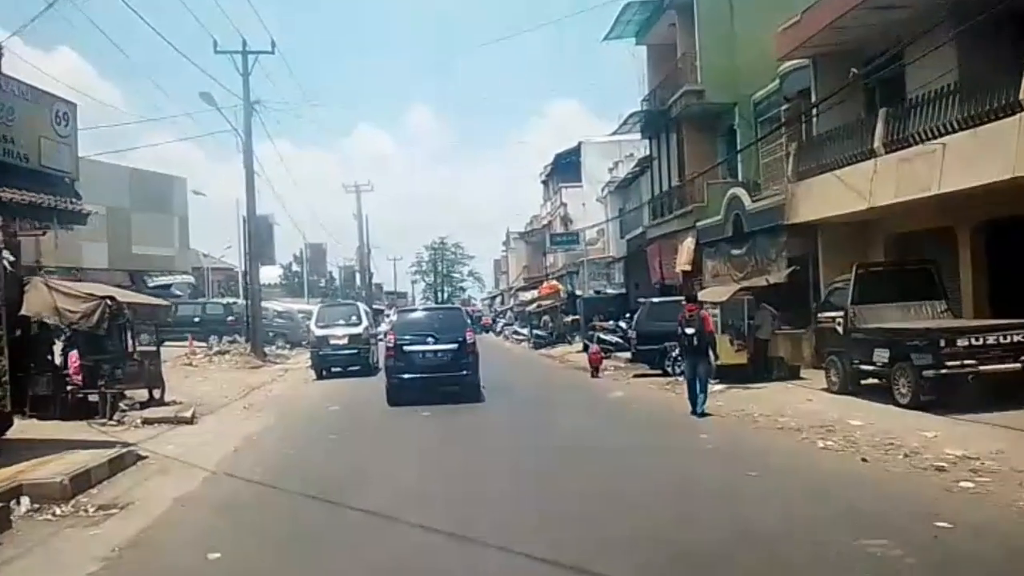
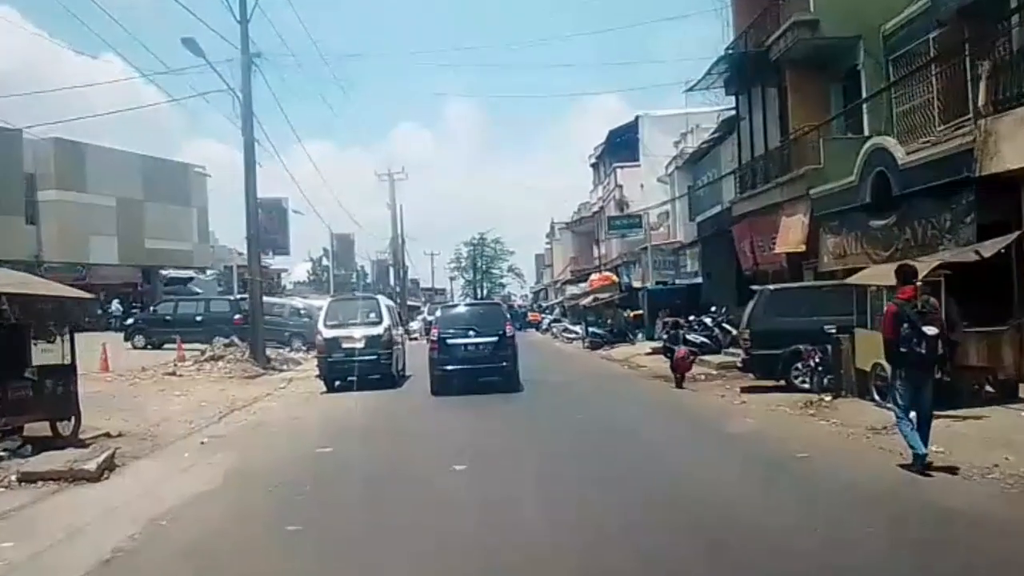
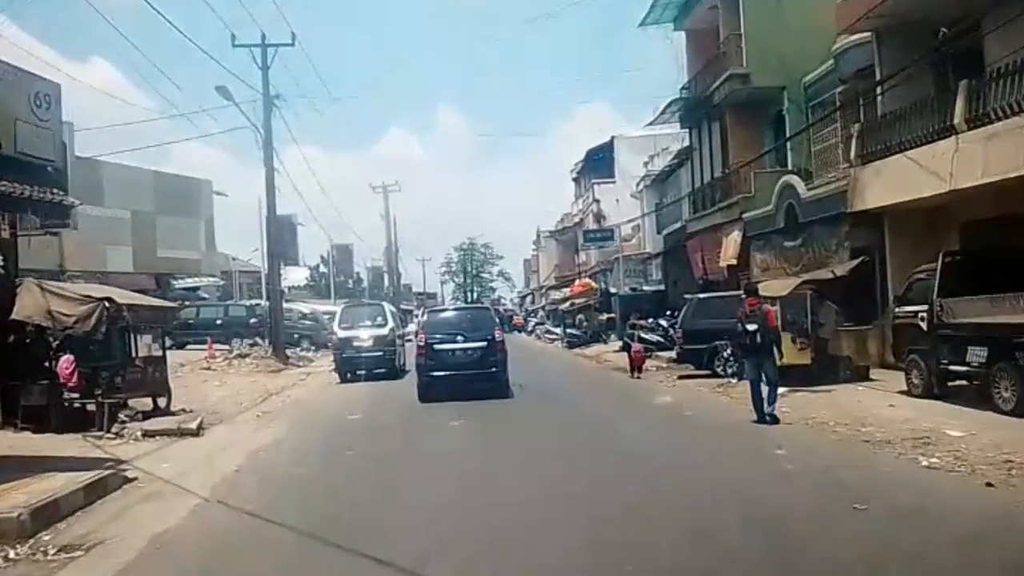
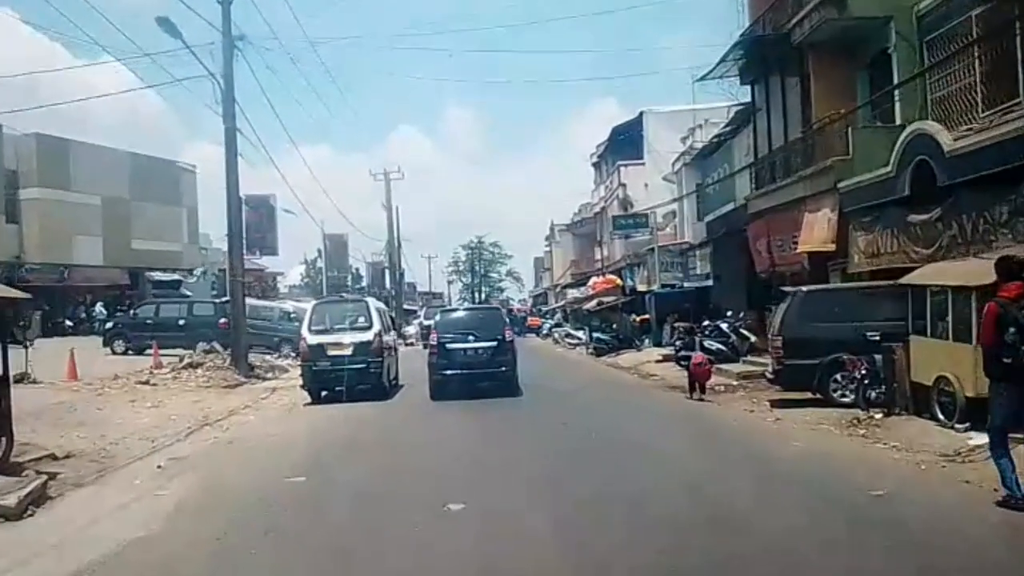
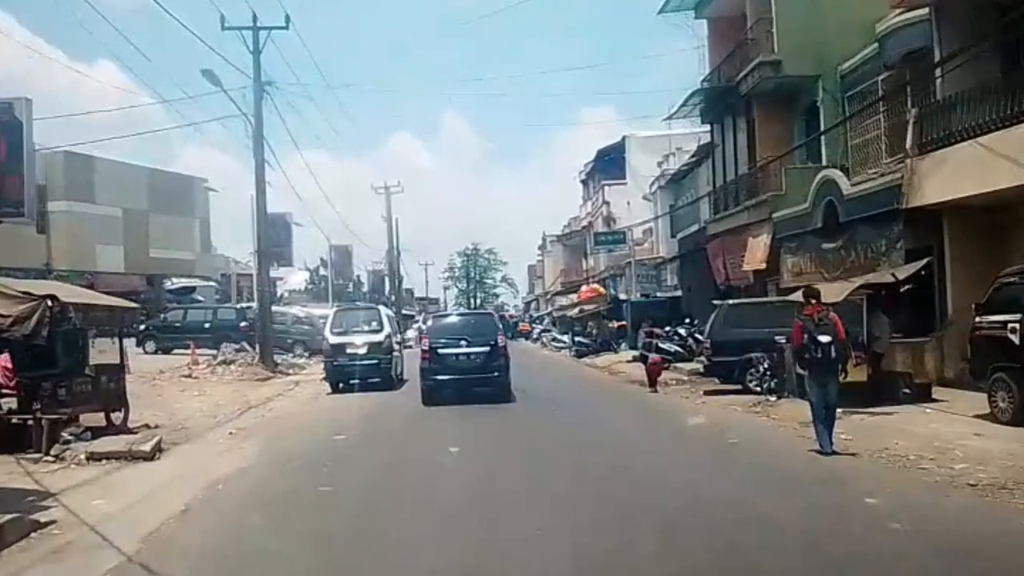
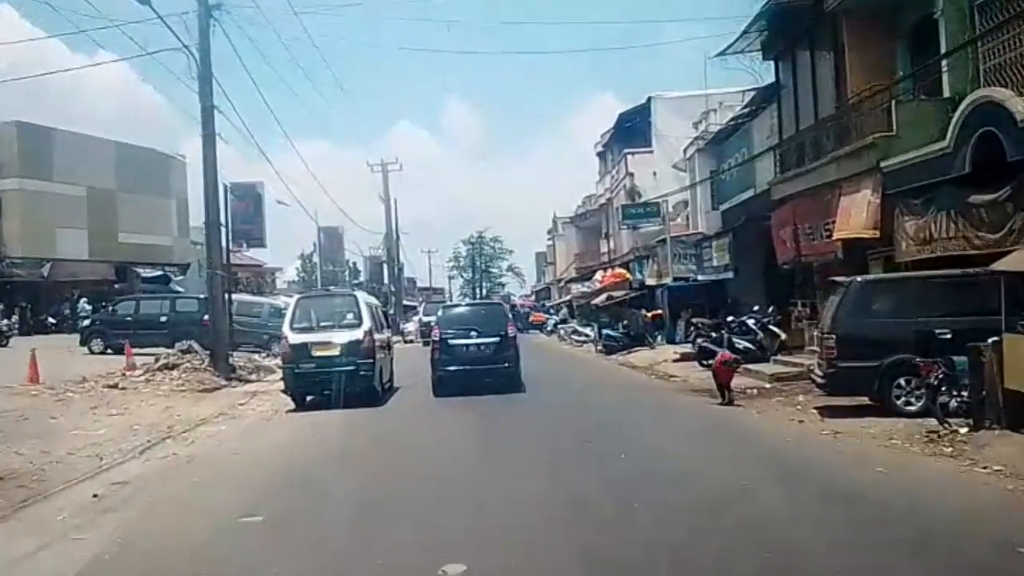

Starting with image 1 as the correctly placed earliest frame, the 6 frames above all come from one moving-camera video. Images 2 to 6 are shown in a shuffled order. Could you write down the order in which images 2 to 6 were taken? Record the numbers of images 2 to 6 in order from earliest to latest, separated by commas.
3, 5, 2, 4, 6
